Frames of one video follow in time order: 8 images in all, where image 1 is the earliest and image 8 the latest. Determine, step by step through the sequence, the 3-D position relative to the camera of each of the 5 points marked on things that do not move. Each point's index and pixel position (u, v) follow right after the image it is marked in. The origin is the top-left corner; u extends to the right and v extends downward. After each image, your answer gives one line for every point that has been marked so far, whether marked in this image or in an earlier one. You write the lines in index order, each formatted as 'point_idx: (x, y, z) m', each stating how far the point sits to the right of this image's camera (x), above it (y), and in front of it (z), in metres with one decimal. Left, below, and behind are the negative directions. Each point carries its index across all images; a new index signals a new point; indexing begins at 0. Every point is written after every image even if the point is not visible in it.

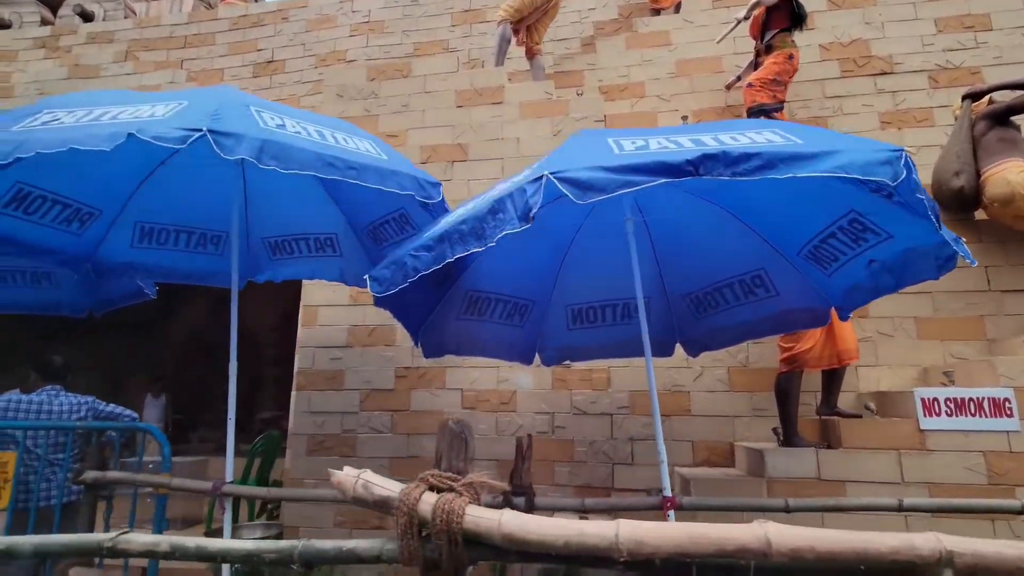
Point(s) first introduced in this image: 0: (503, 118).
0: (0.0, +1.5, +4.7) m
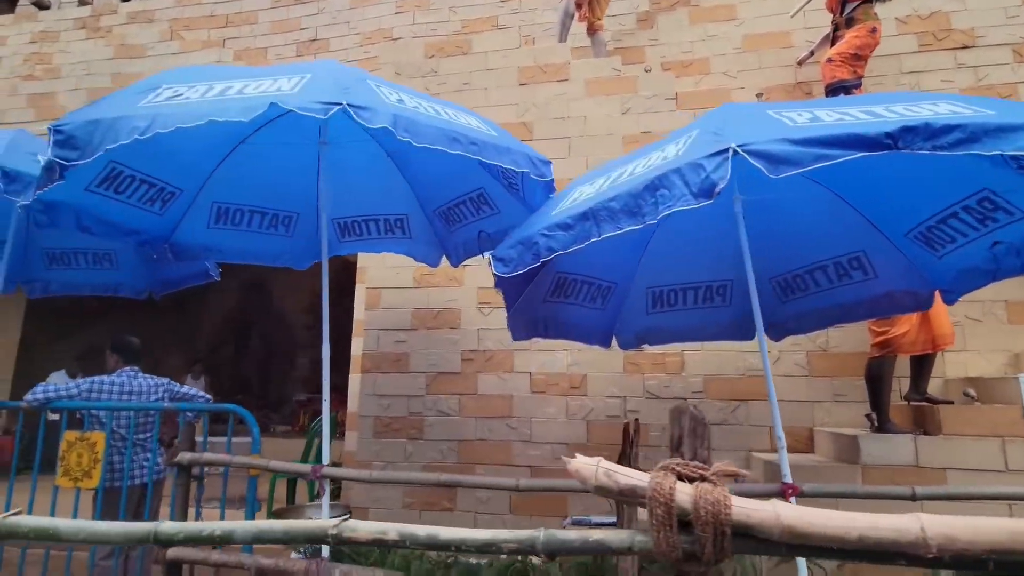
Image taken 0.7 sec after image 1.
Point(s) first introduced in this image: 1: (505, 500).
0: (+0.5, +1.6, +4.6) m
1: (0.0, -1.5, +3.8) m
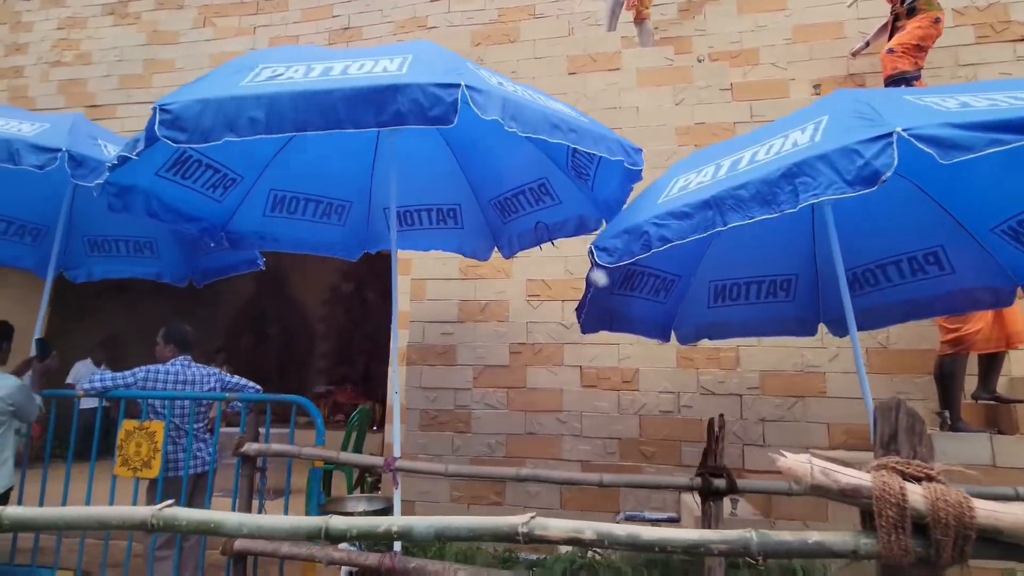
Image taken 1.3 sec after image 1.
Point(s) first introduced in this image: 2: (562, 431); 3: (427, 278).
0: (+0.9, +1.7, +4.5) m
1: (+0.3, -1.4, +3.8) m
2: (+0.4, -1.0, +3.8) m
3: (-0.7, +0.1, +4.2) m
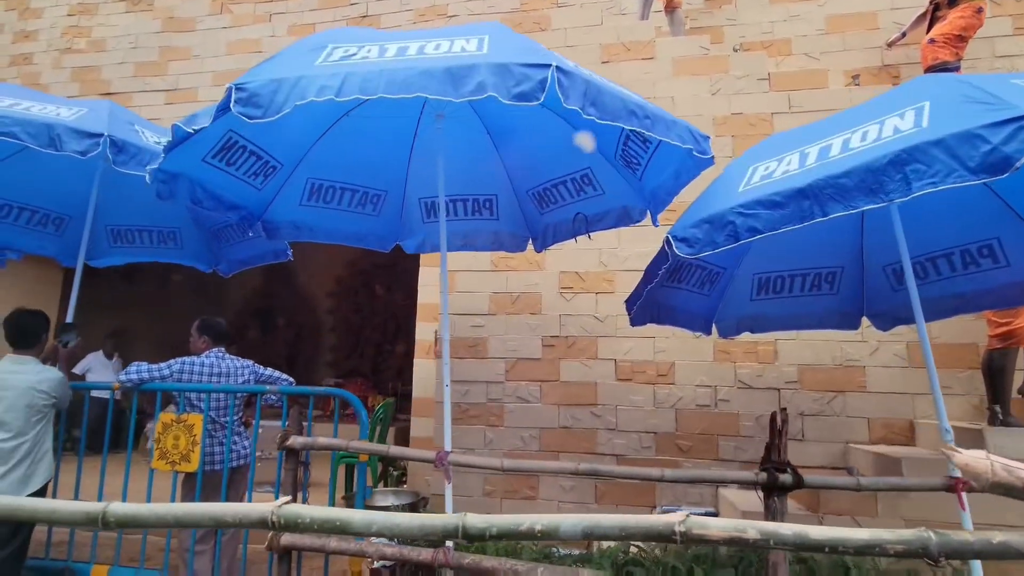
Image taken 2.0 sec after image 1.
0: (+1.1, +1.7, +4.4) m
1: (+0.5, -1.4, +3.8) m
2: (+0.6, -1.0, +3.8) m
3: (-0.4, +0.1, +4.2) m
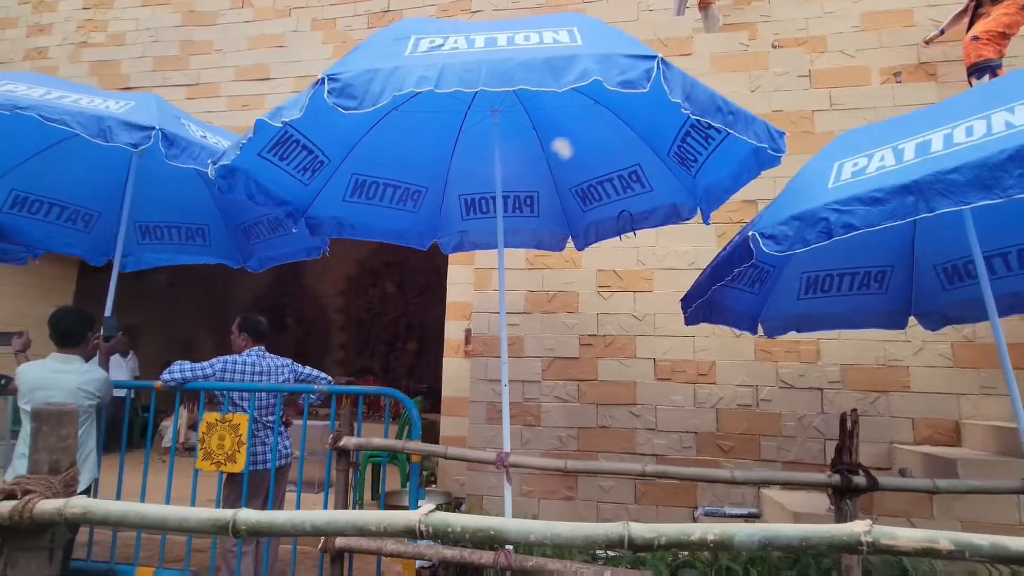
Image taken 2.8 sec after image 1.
0: (+1.4, +1.7, +4.4) m
1: (+0.8, -1.4, +3.7) m
2: (+0.9, -0.9, +3.8) m
3: (-0.1, +0.2, +4.1) m
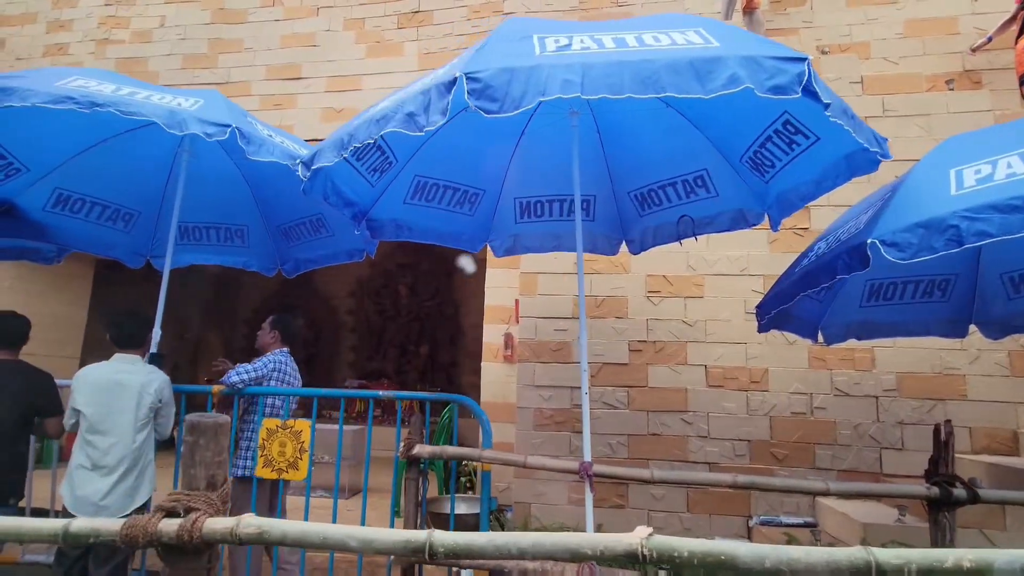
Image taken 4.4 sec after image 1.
0: (+1.8, +1.7, +4.3) m
1: (+1.1, -1.4, +3.7) m
2: (+1.2, -1.0, +3.7) m
3: (+0.2, +0.1, +4.1) m
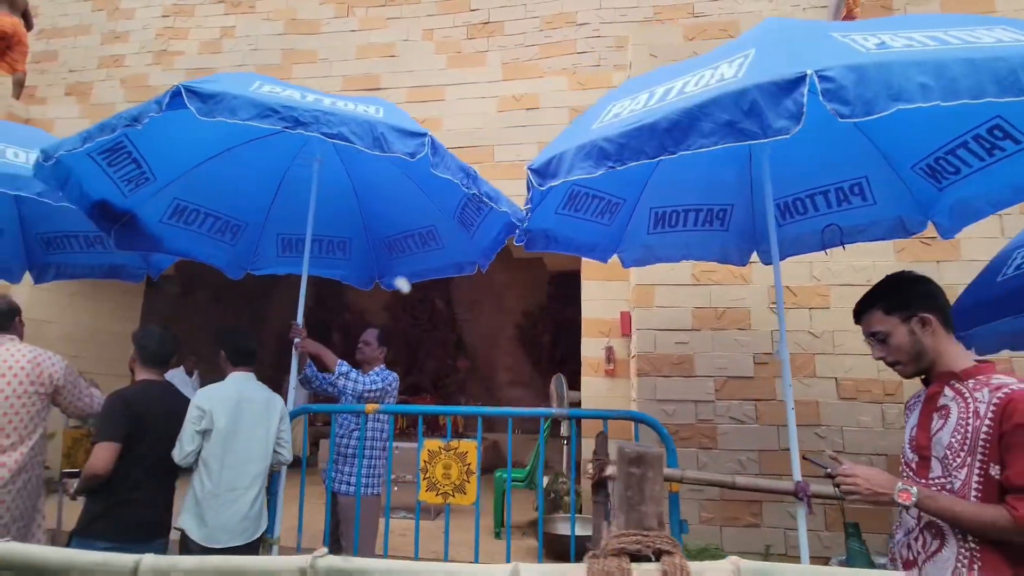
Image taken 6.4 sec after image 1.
0: (+2.6, +1.6, +4.3) m
1: (+2.0, -1.5, +3.6) m
2: (+2.1, -1.1, +3.6) m
3: (+1.0, 0.0, +4.0) m
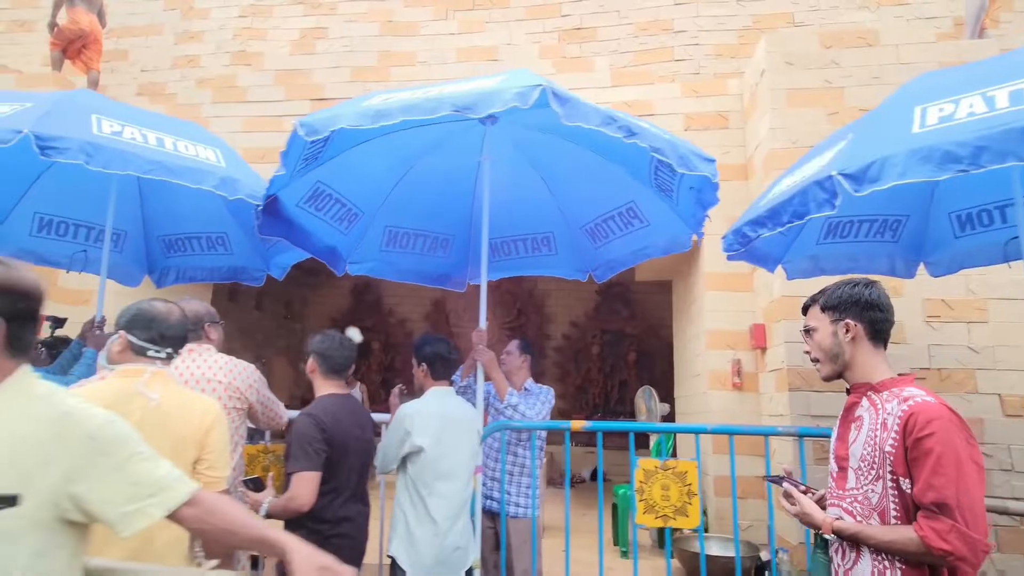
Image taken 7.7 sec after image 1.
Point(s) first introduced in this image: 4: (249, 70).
0: (+3.6, +1.5, +4.3) m
1: (+3.0, -1.6, +3.4) m
2: (+3.1, -1.1, +3.5) m
3: (+2.1, 0.0, +3.9) m
4: (-2.9, +2.3, +5.8) m
